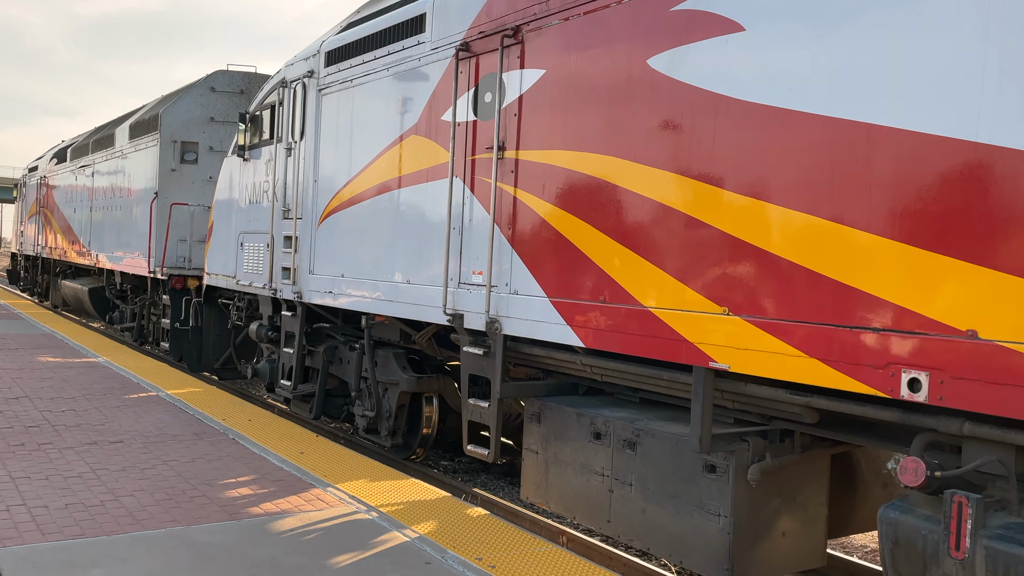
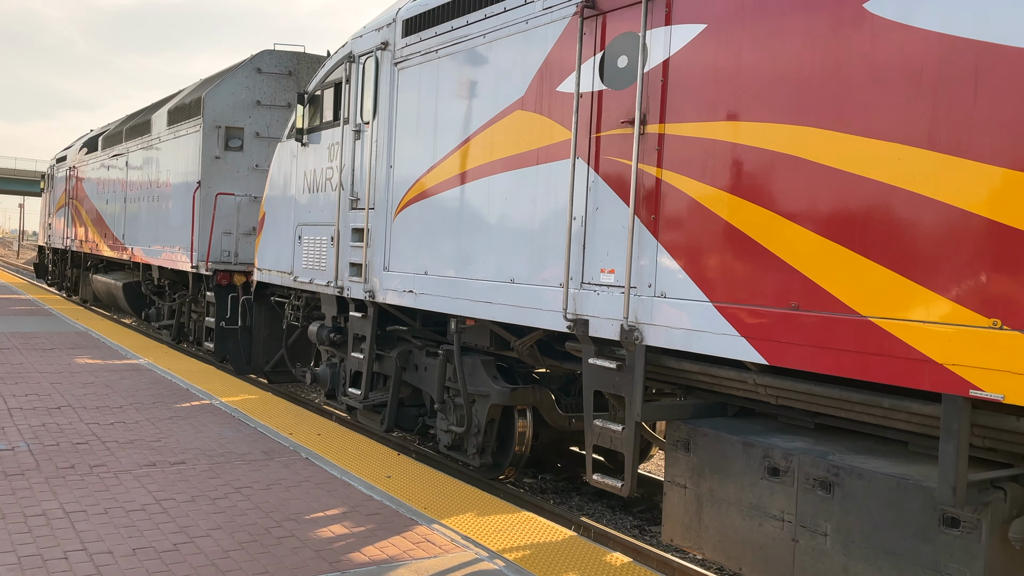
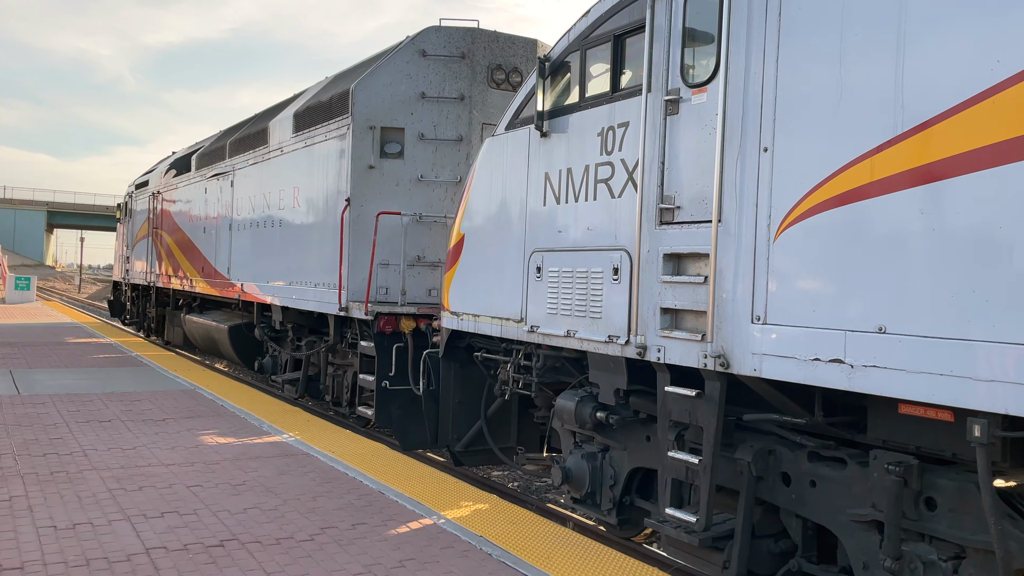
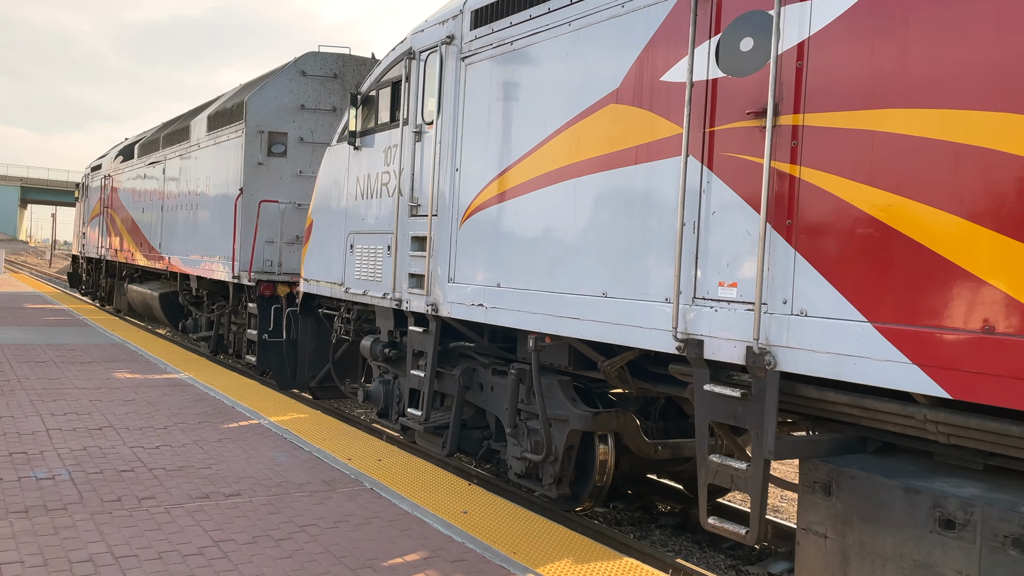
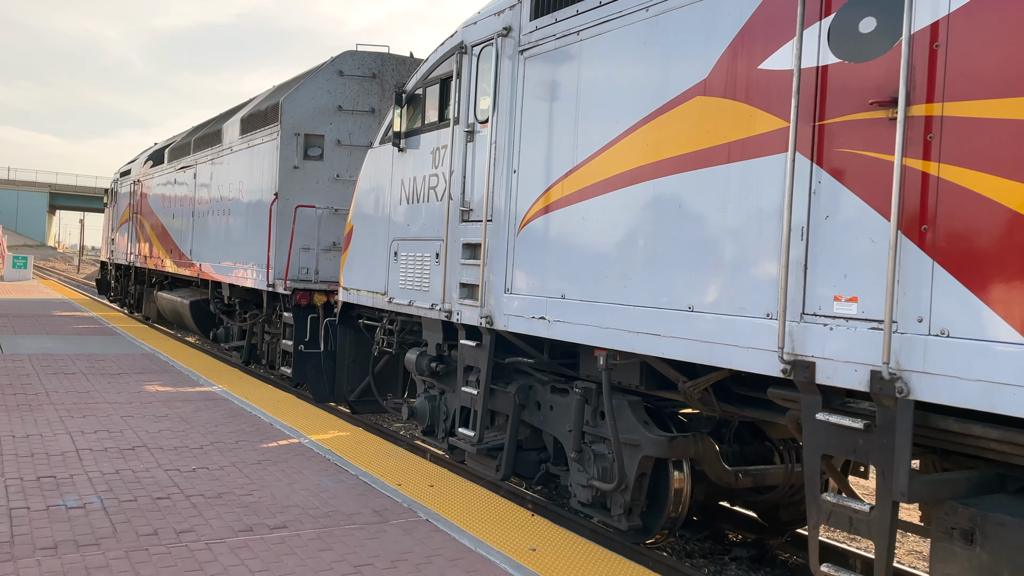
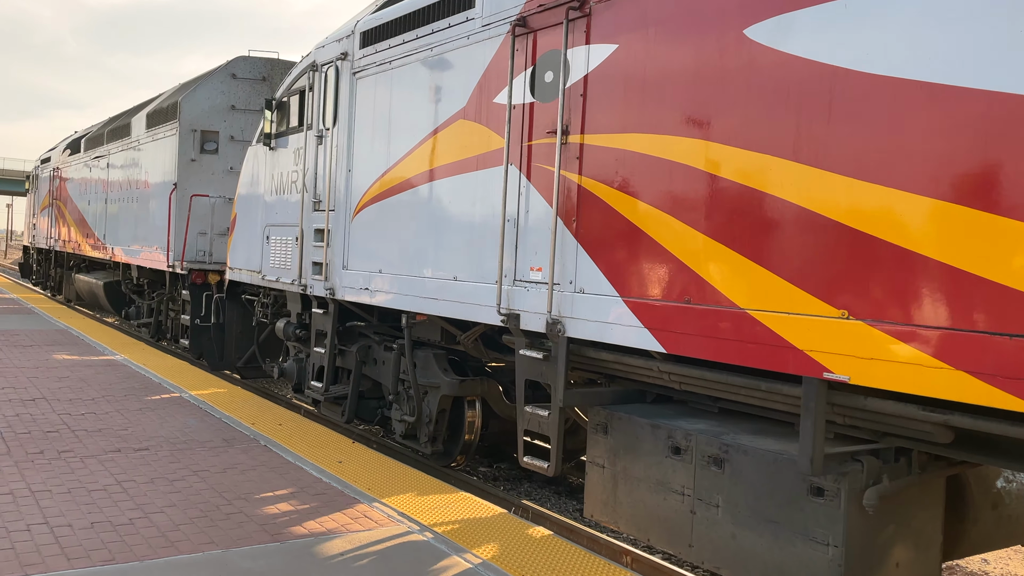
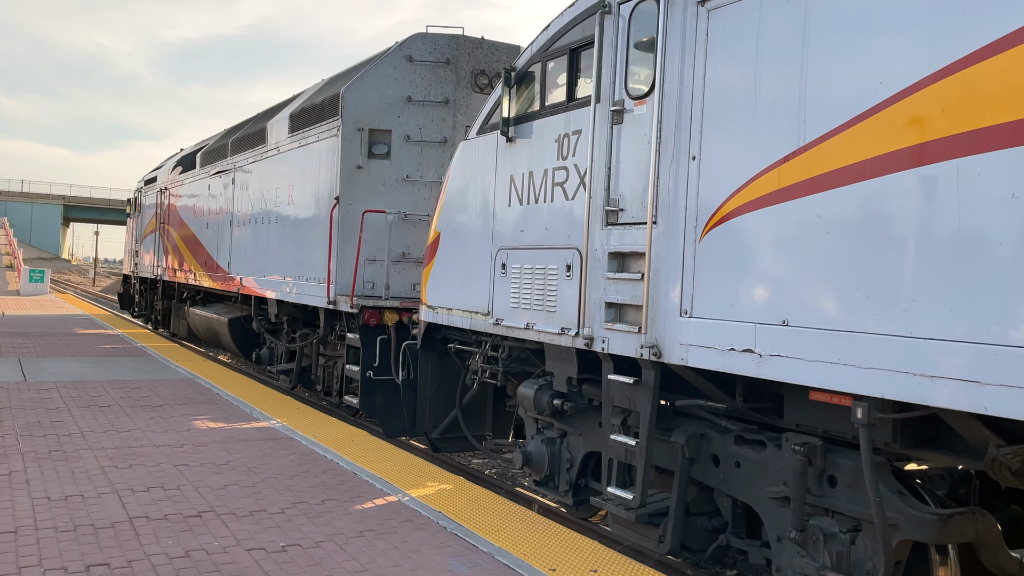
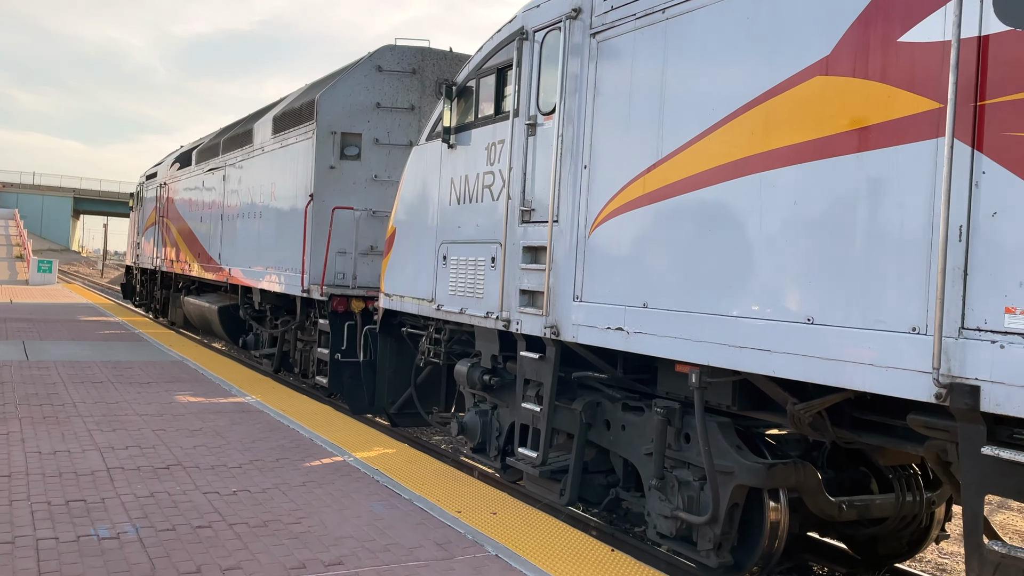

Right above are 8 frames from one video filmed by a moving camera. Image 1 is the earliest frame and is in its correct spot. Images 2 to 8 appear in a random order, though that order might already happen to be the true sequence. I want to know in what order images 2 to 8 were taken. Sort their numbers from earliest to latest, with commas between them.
6, 2, 4, 5, 8, 7, 3
